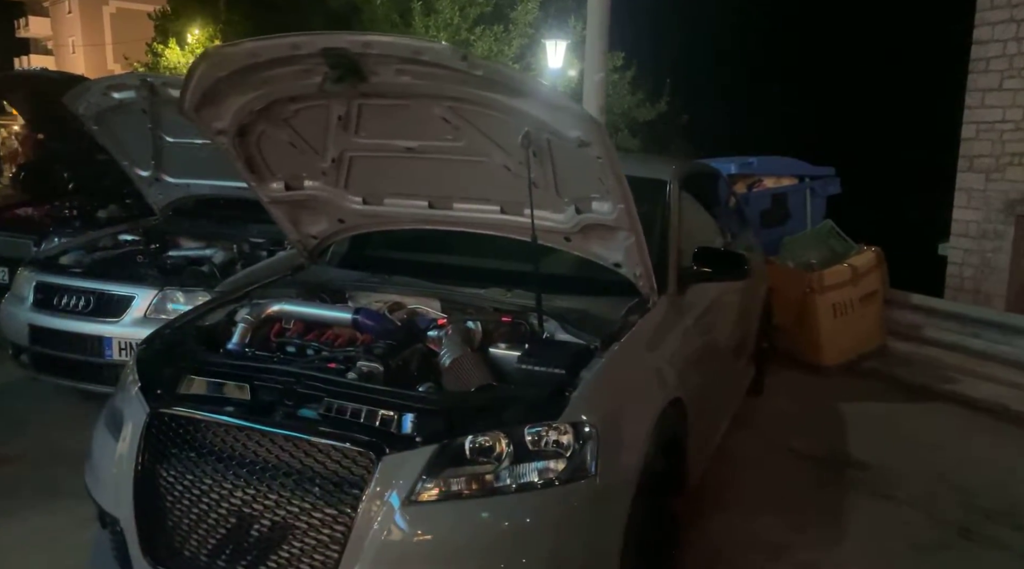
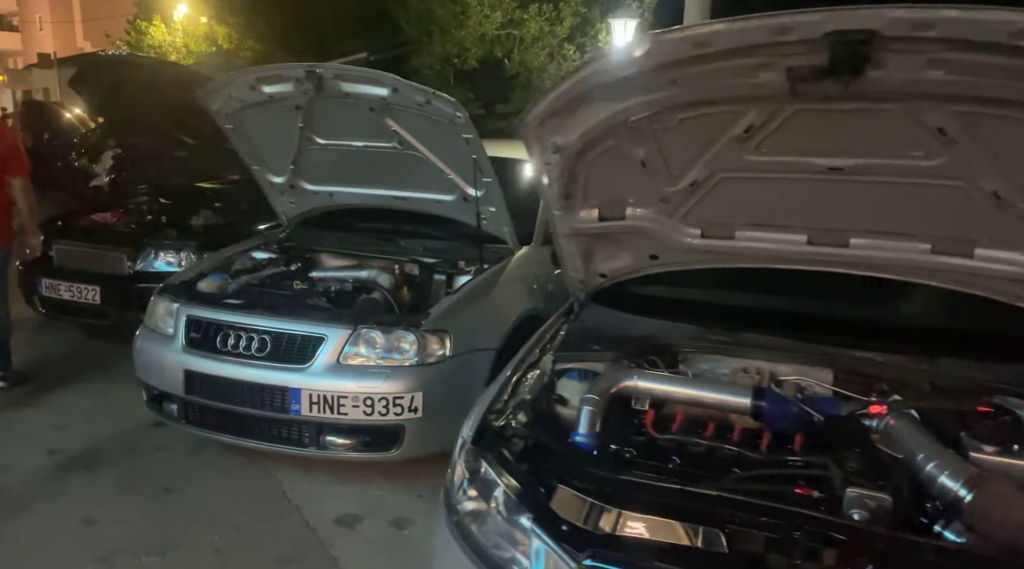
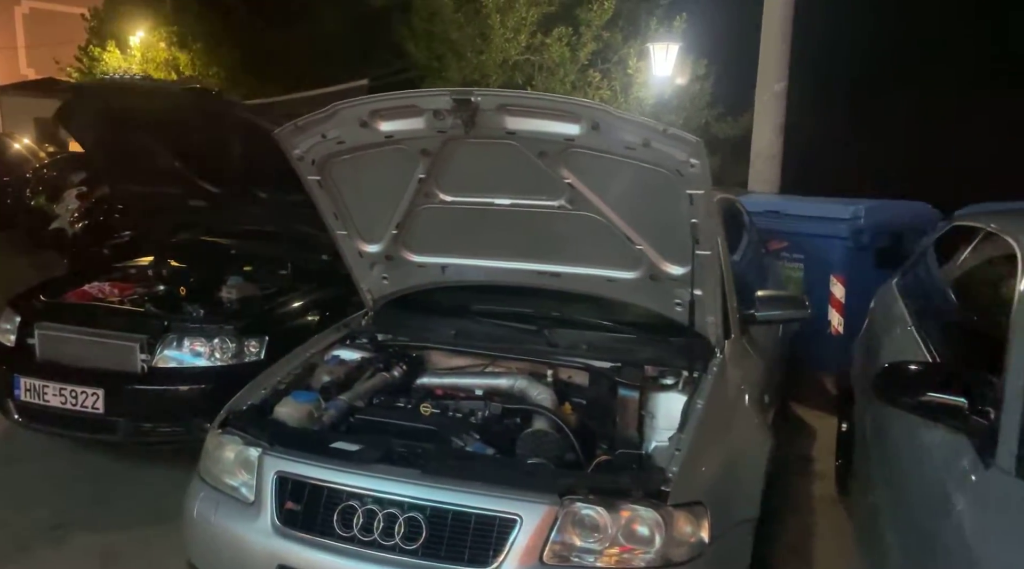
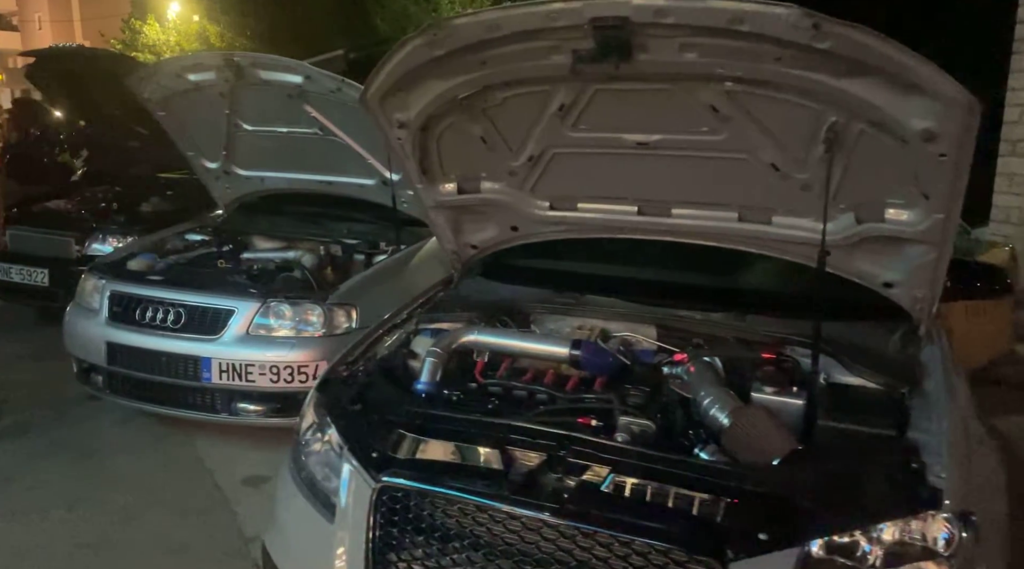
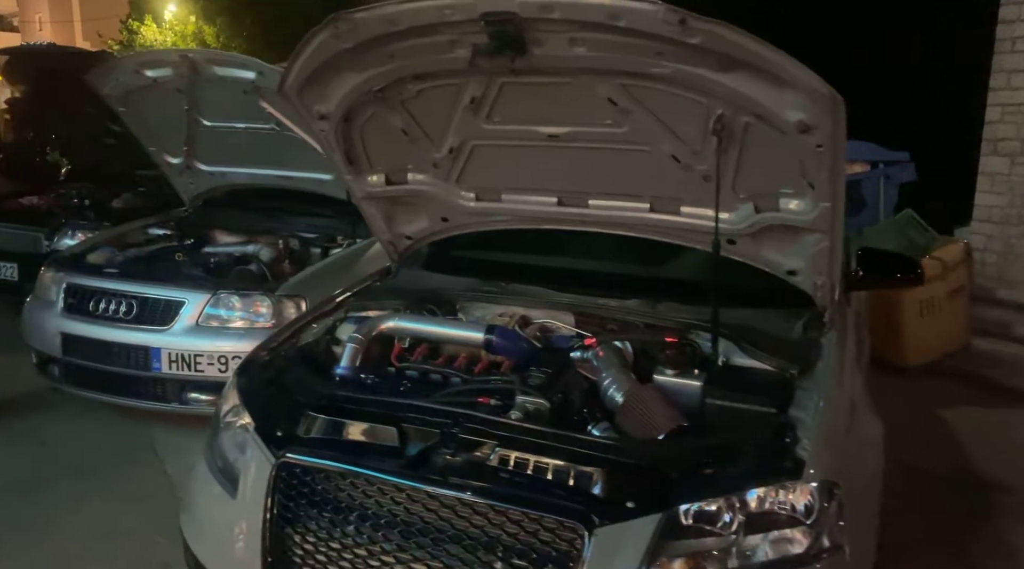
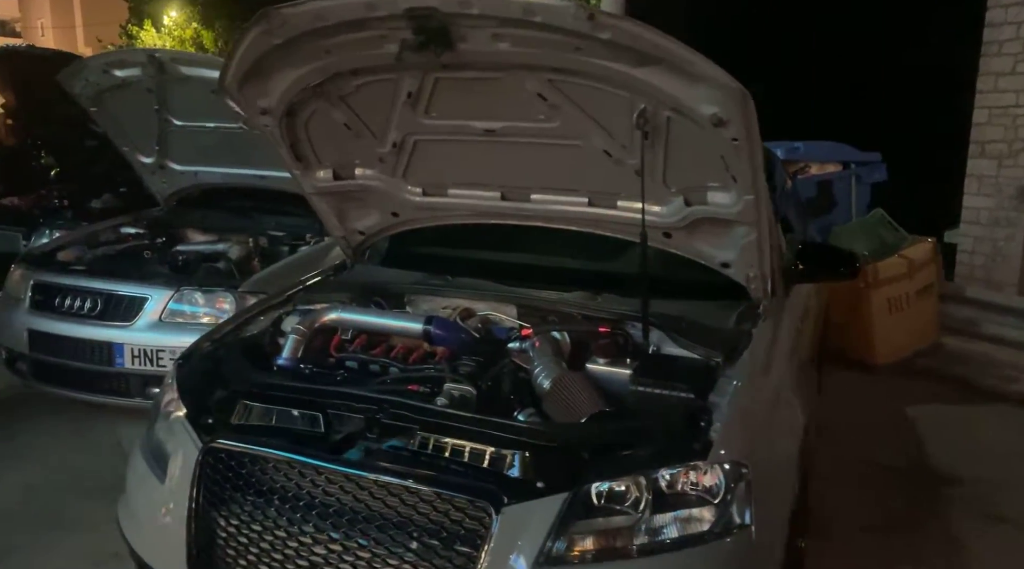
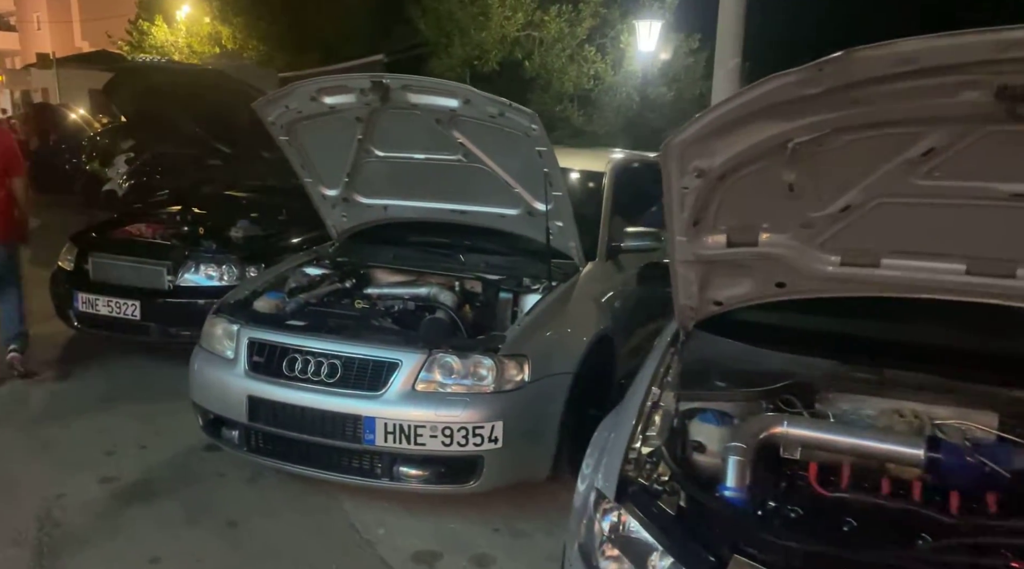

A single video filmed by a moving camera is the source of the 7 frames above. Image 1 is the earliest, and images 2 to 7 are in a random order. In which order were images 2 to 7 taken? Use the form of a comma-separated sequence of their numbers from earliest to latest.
6, 5, 4, 2, 7, 3
